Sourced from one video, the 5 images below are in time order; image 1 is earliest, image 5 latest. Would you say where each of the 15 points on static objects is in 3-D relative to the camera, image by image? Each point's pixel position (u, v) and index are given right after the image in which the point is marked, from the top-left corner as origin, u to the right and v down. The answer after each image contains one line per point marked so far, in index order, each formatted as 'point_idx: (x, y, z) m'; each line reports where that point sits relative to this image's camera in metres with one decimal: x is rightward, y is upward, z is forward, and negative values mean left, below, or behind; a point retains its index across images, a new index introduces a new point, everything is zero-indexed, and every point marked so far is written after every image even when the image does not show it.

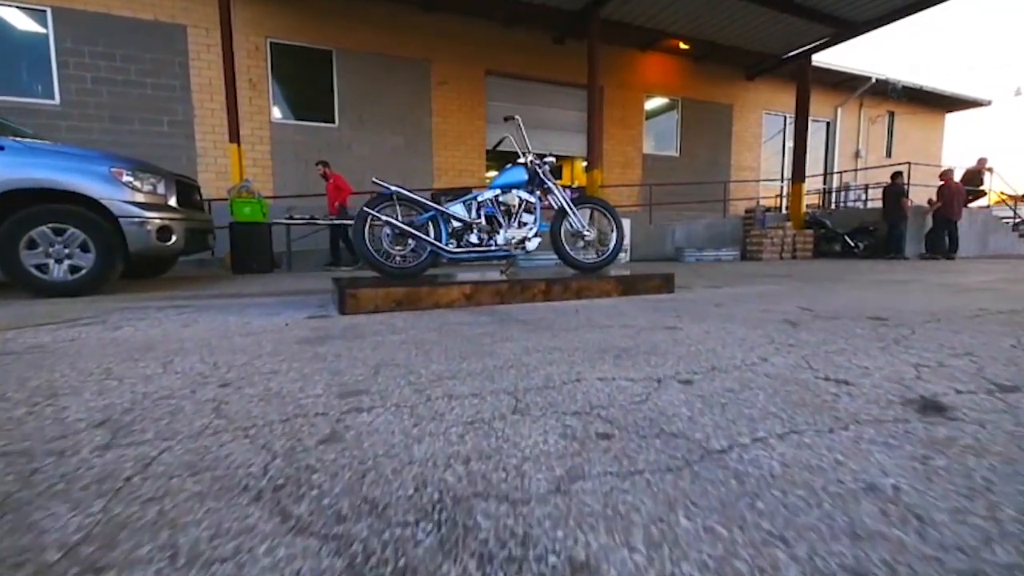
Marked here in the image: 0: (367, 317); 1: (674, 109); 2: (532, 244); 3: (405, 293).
0: (-0.8, -0.2, +2.7) m
1: (+4.5, +4.9, +12.6) m
2: (+0.2, +0.4, +3.9) m
3: (-0.7, 0.0, +2.9) m
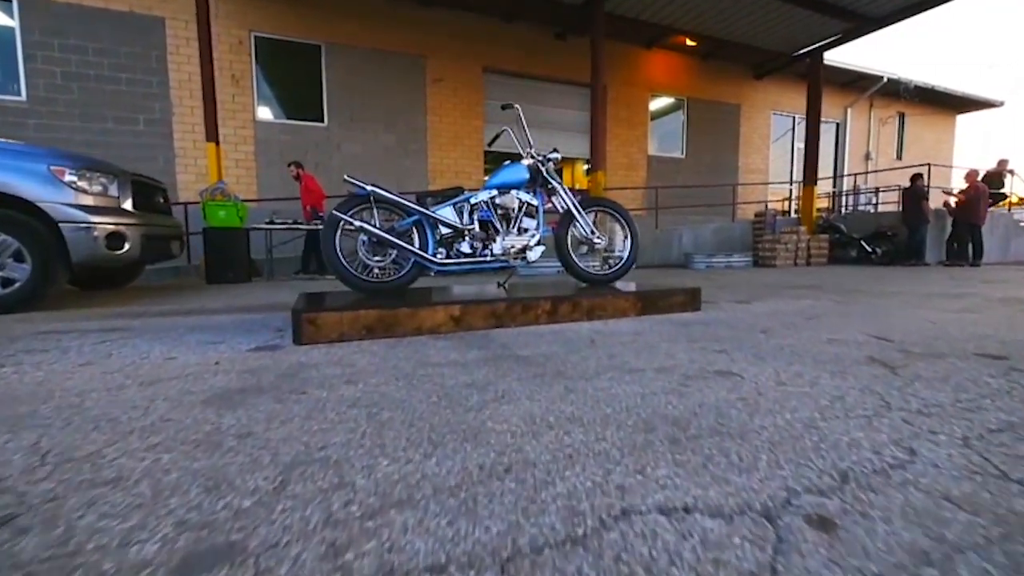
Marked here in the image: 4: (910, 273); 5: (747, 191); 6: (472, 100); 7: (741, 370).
0: (-0.8, -0.3, +2.1) m
1: (+4.4, +4.7, +12.1) m
2: (+0.2, +0.3, +3.4) m
3: (-0.7, -0.1, +2.4) m
4: (+6.0, +0.2, +6.9) m
5: (+6.6, +2.7, +13.0) m
6: (-0.8, +3.7, +9.1) m
7: (+0.8, -0.3, +1.6) m
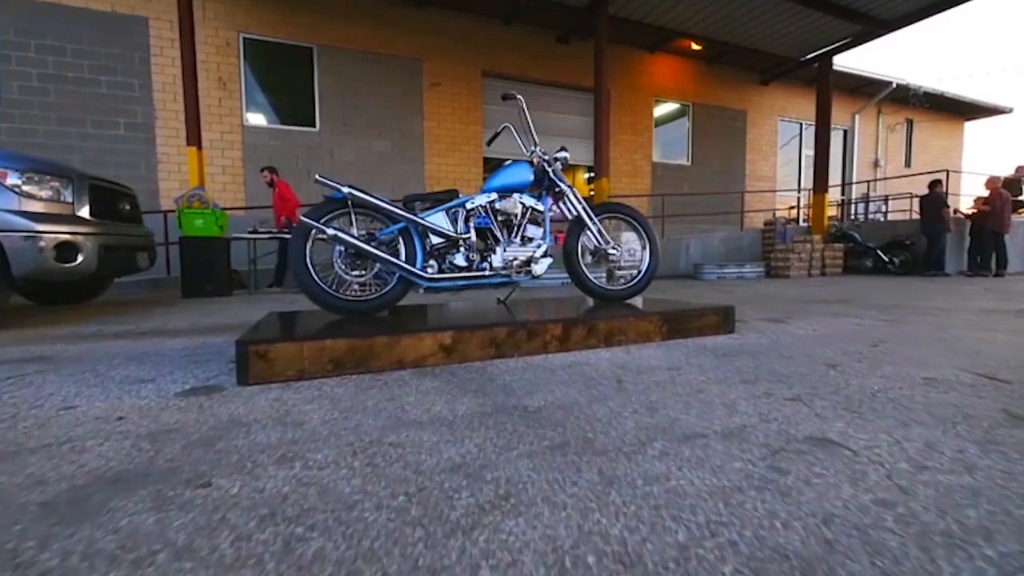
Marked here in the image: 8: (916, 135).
0: (-0.8, -0.4, +1.6) m
1: (+4.4, +4.4, +11.7) m
2: (+0.2, +0.1, +2.9) m
3: (-0.7, -0.2, +1.9) m
4: (+6.0, 0.0, +6.4) m
5: (+6.6, +2.4, +12.5) m
6: (-0.8, +3.5, +8.7) m
7: (+0.8, -0.4, +1.1) m
8: (+12.9, +4.9, +14.6) m
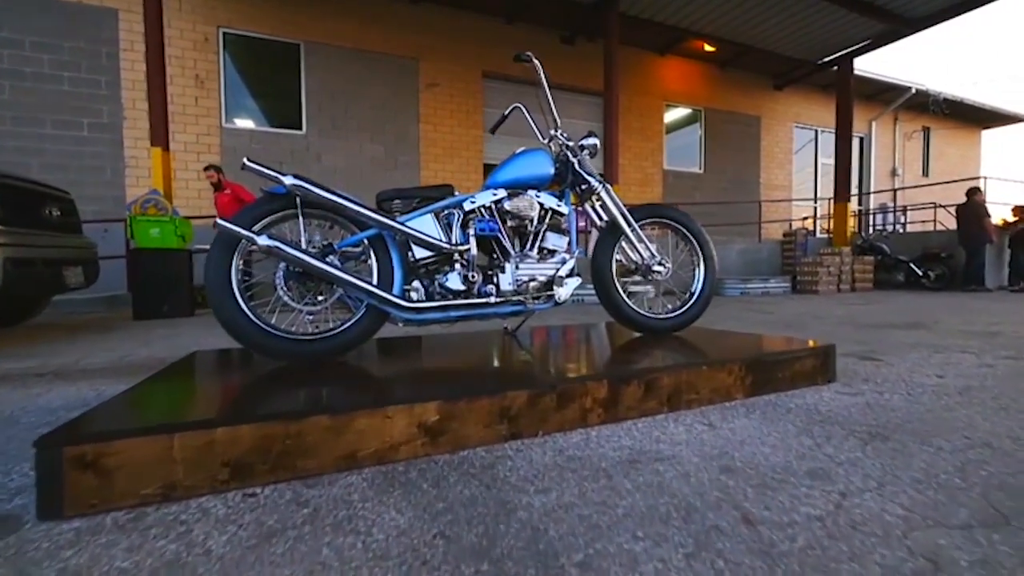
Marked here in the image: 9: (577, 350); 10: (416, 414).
0: (-0.7, -0.5, +0.8) m
1: (+4.5, +4.0, +11.0) m
2: (+0.2, 0.0, +2.1) m
3: (-0.6, -0.4, +1.1) m
4: (+6.1, -0.2, +5.6) m
5: (+6.7, +2.0, +11.8) m
6: (-0.7, +3.2, +8.0) m
7: (+0.9, -0.5, +0.3) m
8: (+12.9, +4.4, +13.9) m
9: (+0.3, -0.3, +2.3) m
10: (-0.3, -0.3, +1.3) m
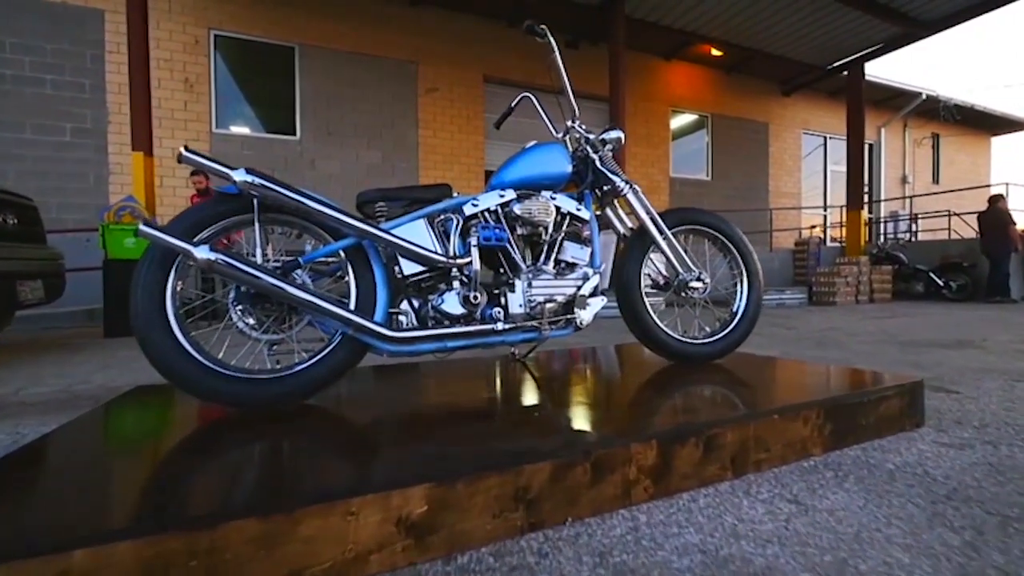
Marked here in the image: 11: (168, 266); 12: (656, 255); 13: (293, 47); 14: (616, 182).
0: (-0.7, -0.5, +0.4) m
1: (+4.6, +3.8, +10.7) m
2: (+0.3, -0.1, +1.7) m
3: (-0.6, -0.4, +0.7) m
4: (+6.1, -0.3, +5.2) m
5: (+6.7, +1.8, +11.5) m
6: (-0.7, +3.0, +7.6) m
7: (+0.9, -0.5, -0.1) m
8: (+13.0, +4.1, +13.6) m
9: (+0.4, -0.4, +1.9) m
10: (-0.2, -0.4, +0.9) m
11: (-1.1, +0.1, +1.4) m
12: (+0.7, +0.2, +2.1) m
13: (-3.2, +3.6, +6.7) m
14: (+0.4, +0.5, +2.0) m
